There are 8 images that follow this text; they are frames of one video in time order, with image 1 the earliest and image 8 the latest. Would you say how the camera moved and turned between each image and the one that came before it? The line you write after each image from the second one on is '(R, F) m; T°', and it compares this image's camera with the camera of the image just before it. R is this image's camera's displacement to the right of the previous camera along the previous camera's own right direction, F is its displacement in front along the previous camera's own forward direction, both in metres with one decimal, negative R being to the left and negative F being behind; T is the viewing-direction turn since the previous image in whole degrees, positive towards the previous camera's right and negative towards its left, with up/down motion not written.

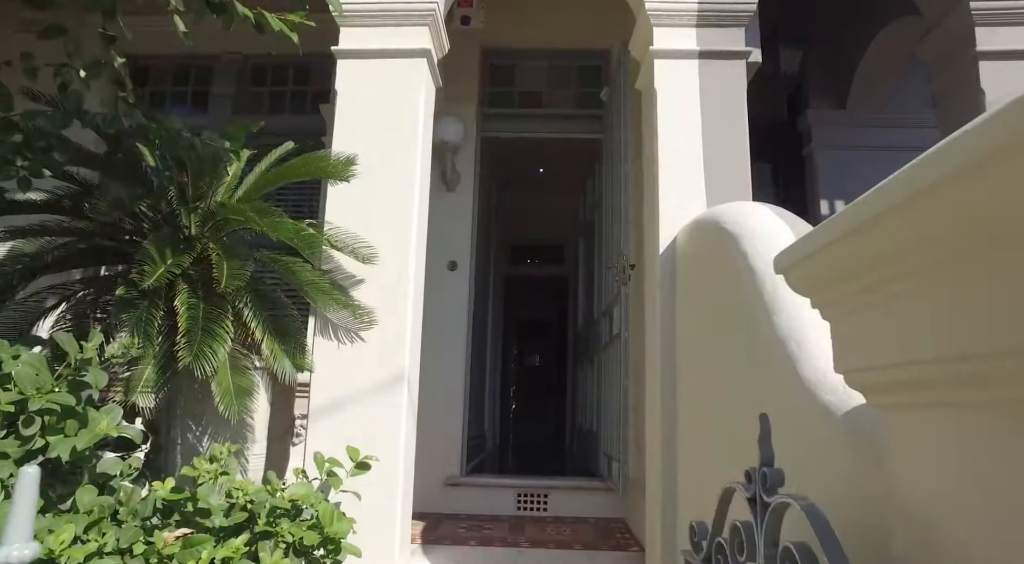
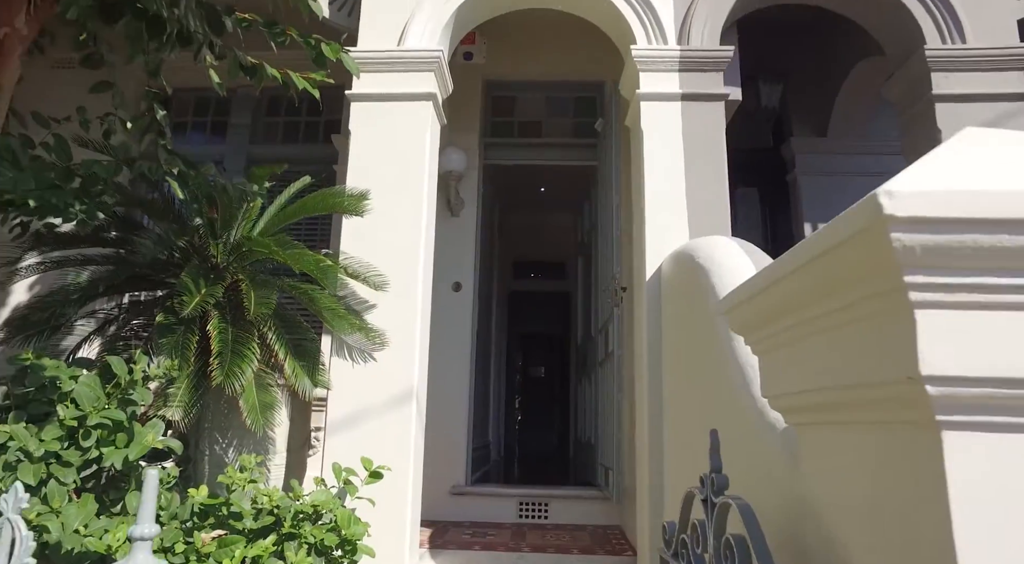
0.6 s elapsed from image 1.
(0.0, -0.3) m; 0°
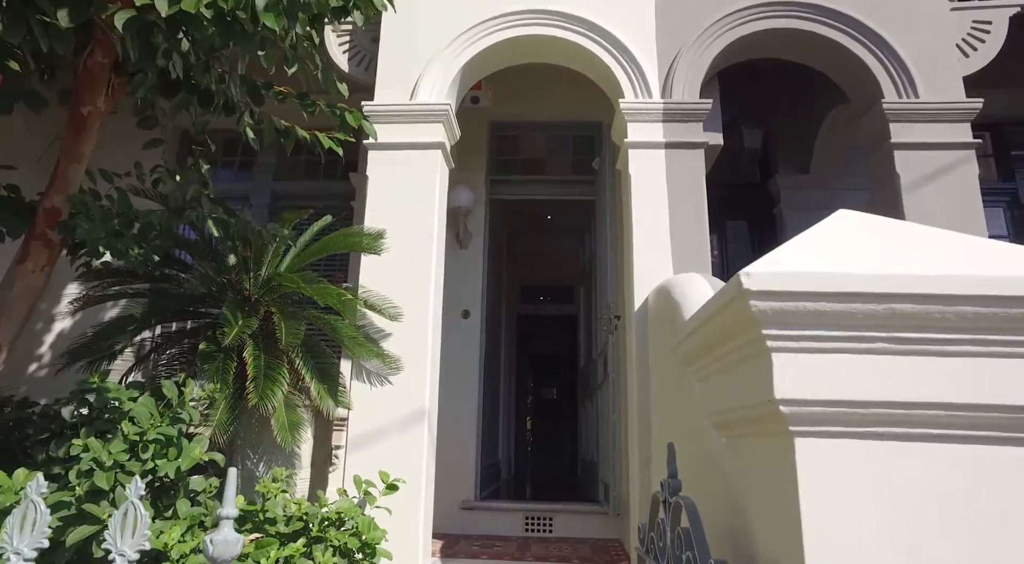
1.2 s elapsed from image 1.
(+0.1, -0.4) m; -1°
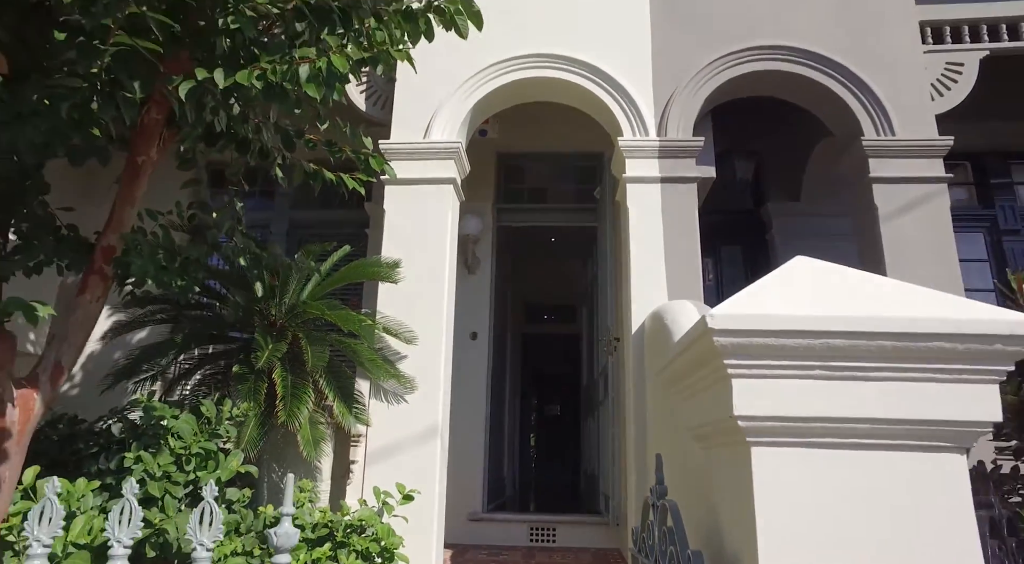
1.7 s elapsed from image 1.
(0.0, -0.3) m; 0°
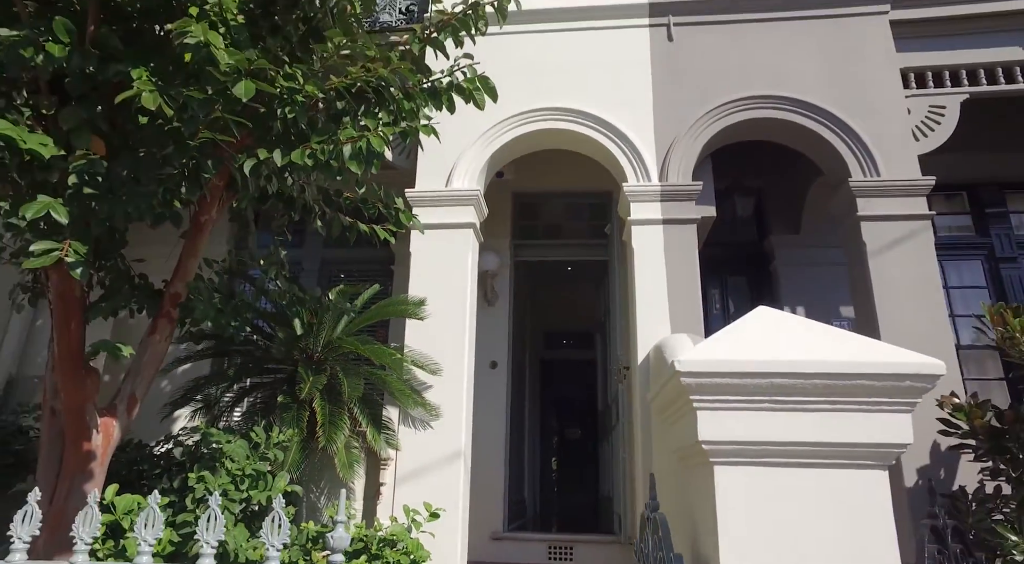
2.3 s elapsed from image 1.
(0.0, -0.4) m; -2°
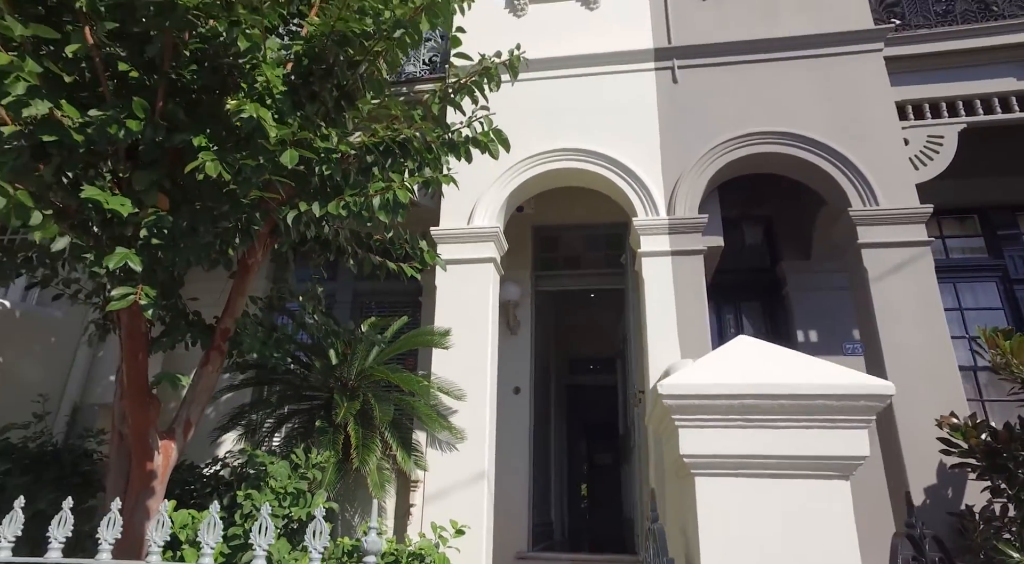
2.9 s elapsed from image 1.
(+0.1, -0.4) m; -3°
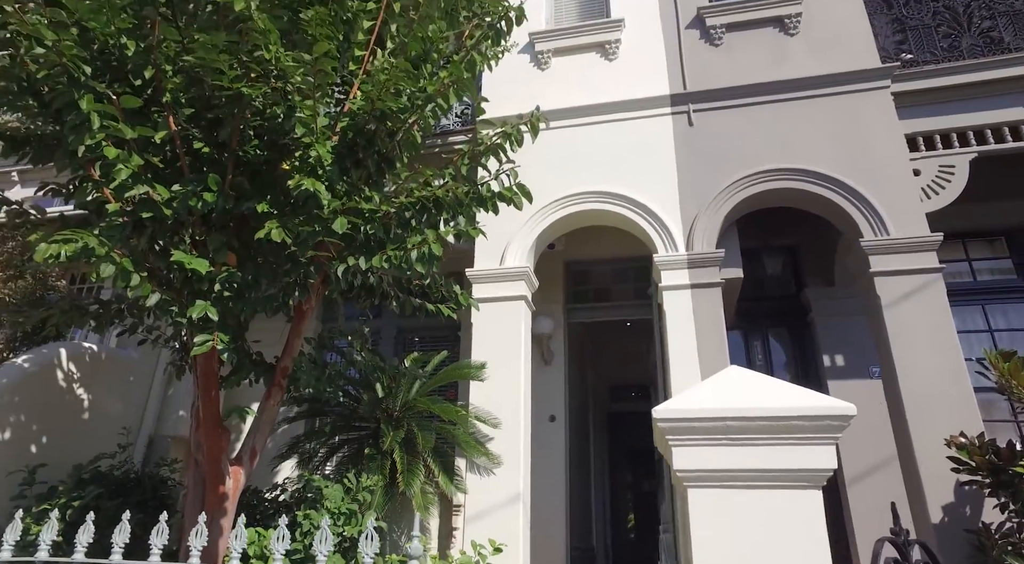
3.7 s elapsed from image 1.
(+0.1, -0.5) m; -4°
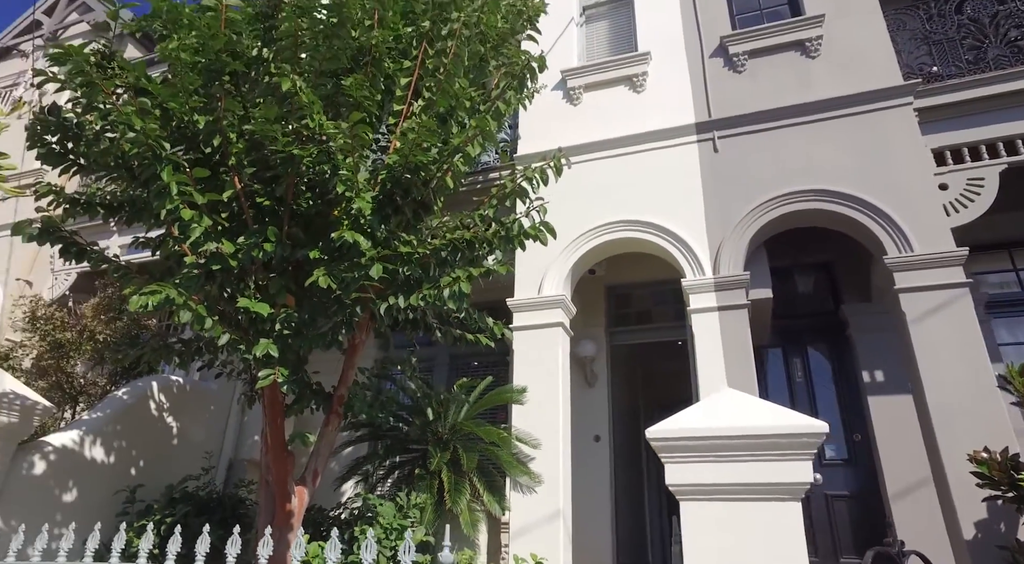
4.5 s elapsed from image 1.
(+0.3, -0.4) m; -6°
